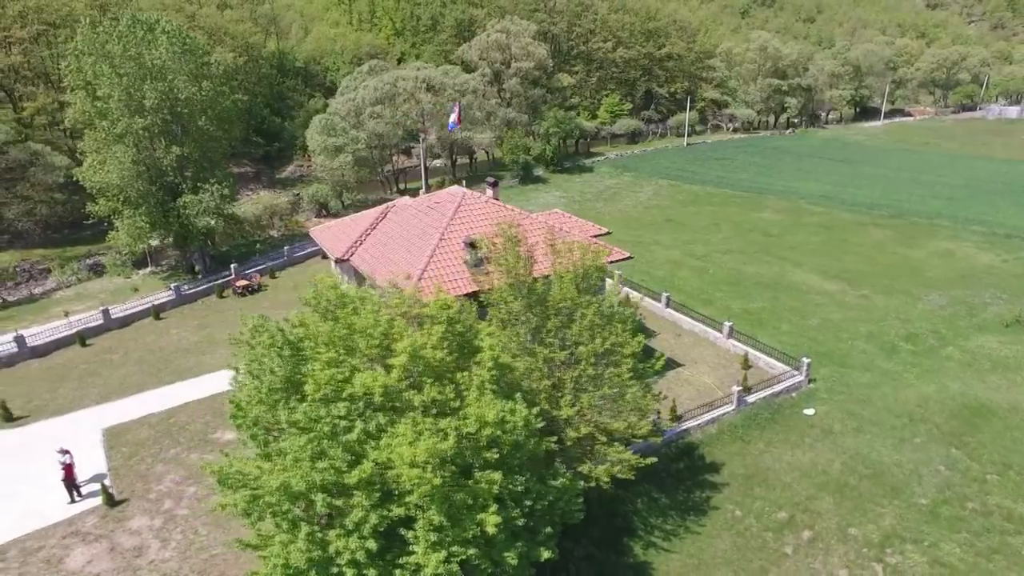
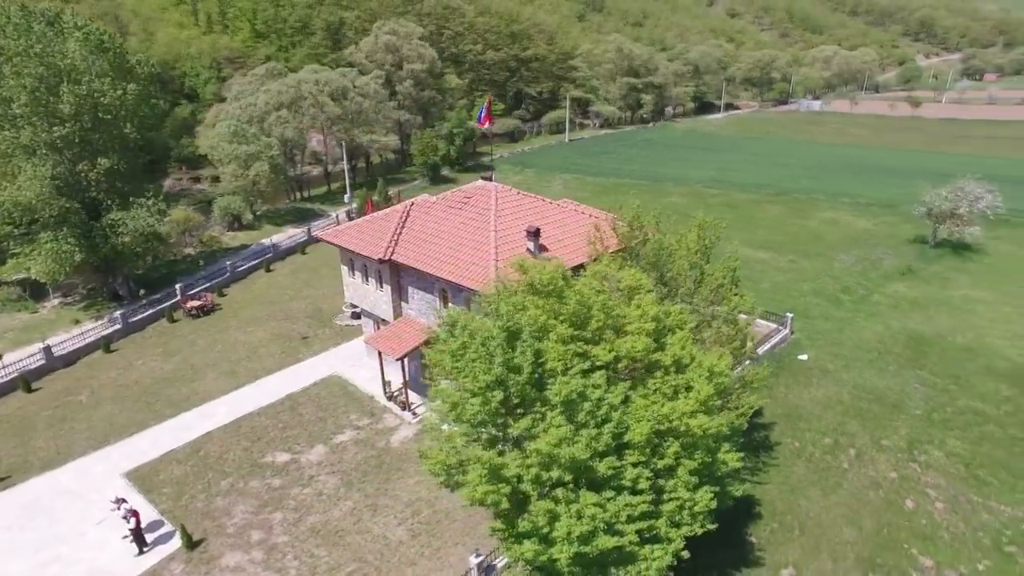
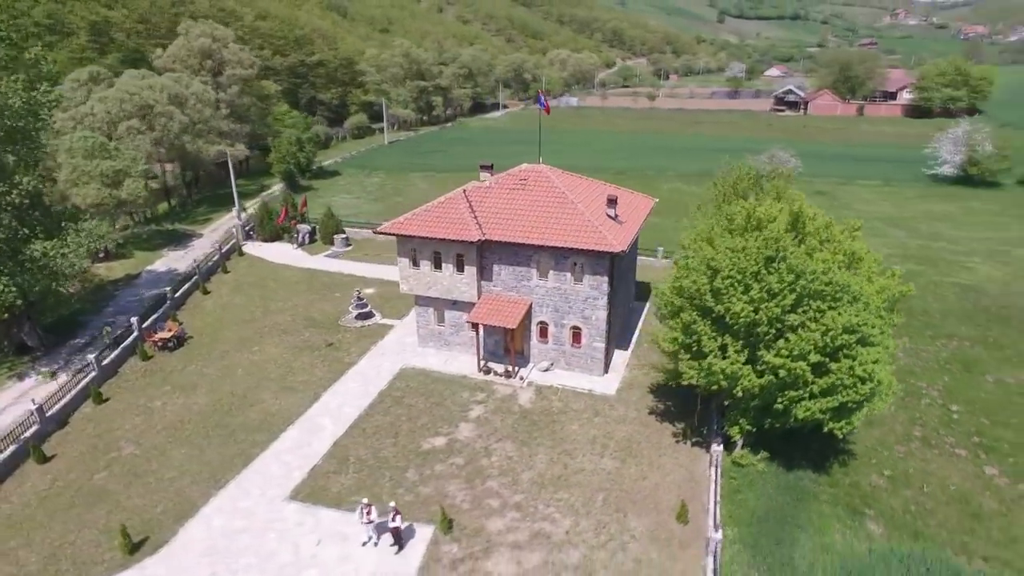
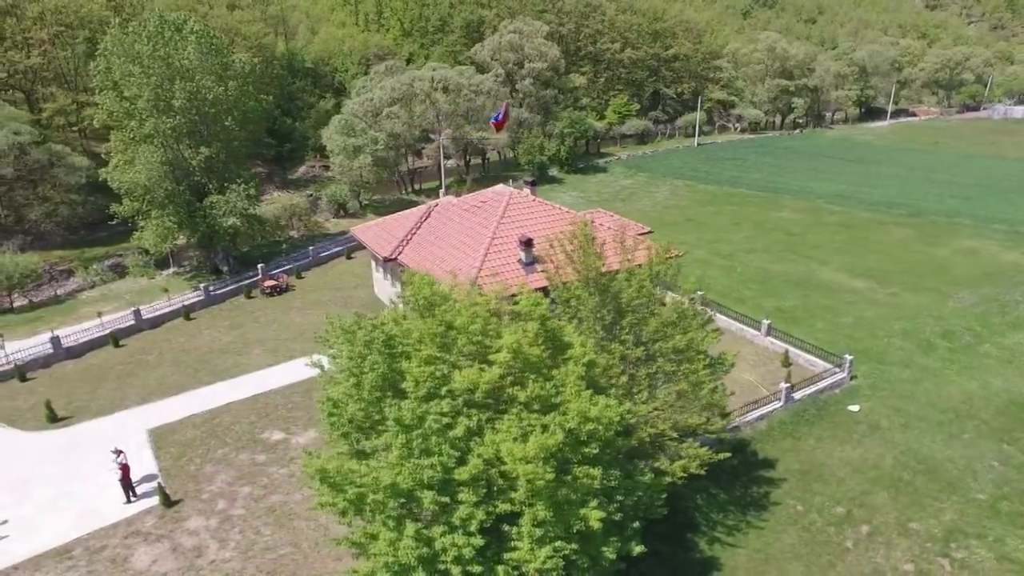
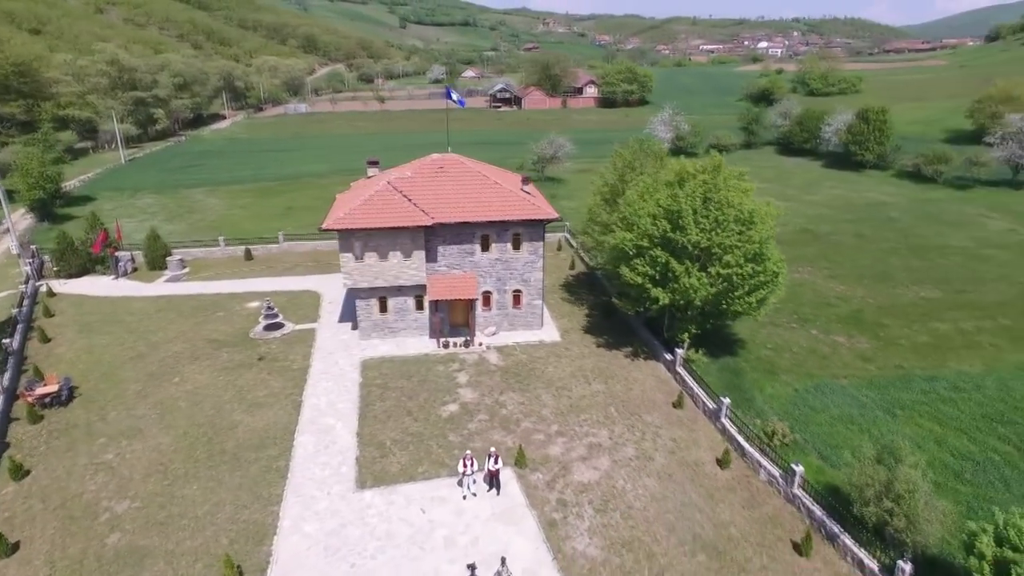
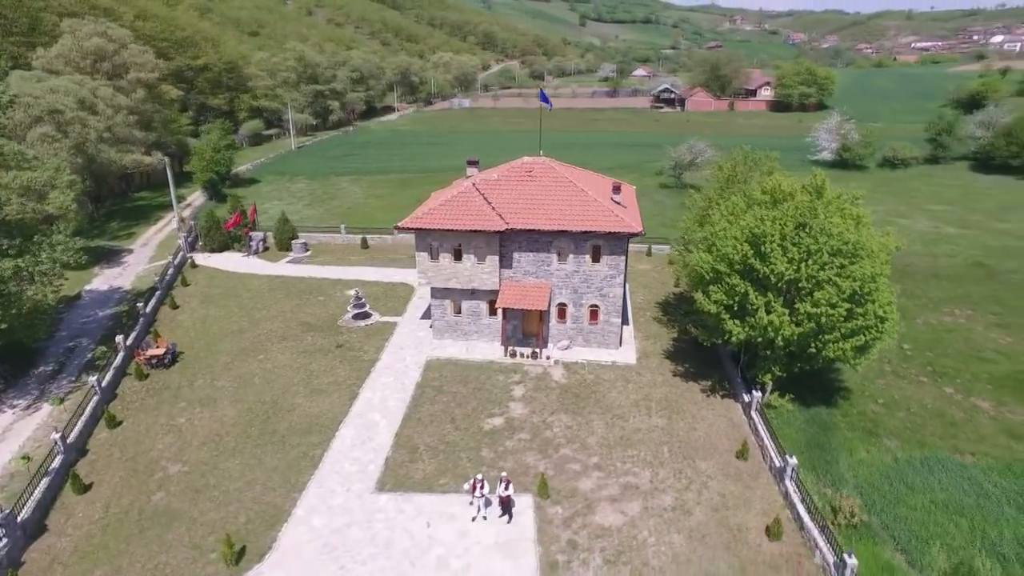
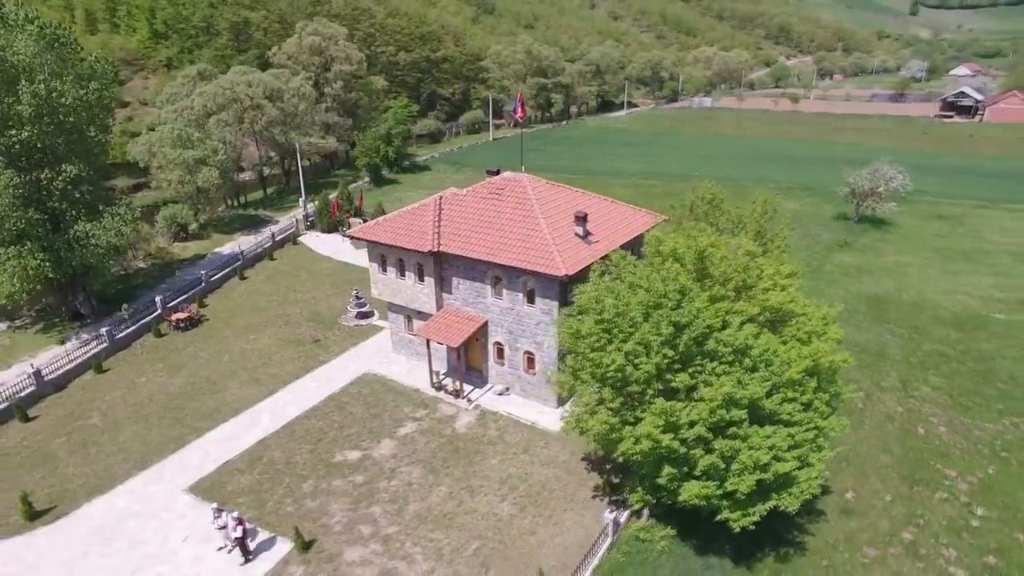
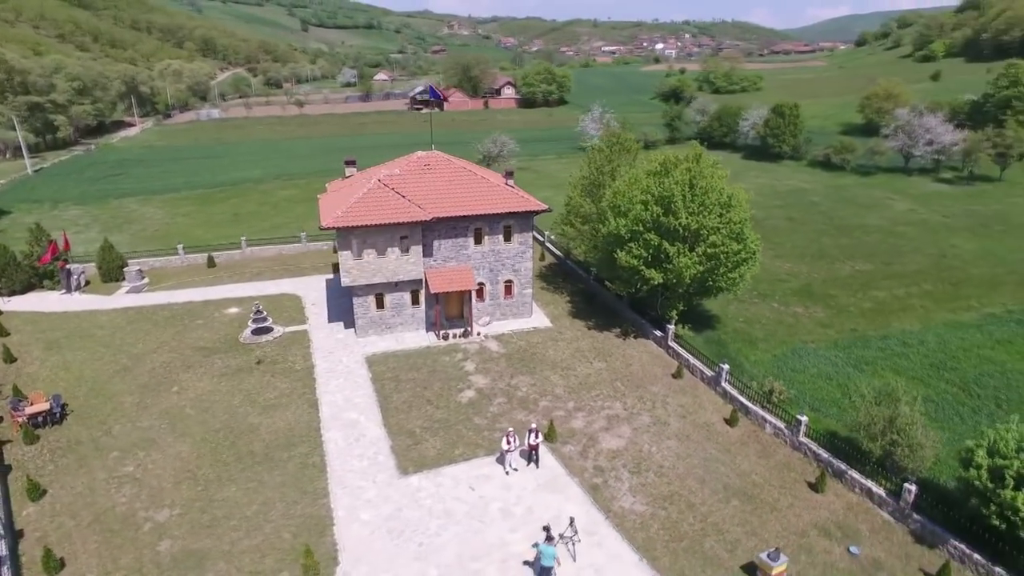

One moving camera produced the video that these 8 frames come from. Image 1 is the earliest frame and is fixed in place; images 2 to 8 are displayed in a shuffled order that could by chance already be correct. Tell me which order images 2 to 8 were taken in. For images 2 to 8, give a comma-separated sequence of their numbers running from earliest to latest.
4, 2, 7, 3, 6, 5, 8
